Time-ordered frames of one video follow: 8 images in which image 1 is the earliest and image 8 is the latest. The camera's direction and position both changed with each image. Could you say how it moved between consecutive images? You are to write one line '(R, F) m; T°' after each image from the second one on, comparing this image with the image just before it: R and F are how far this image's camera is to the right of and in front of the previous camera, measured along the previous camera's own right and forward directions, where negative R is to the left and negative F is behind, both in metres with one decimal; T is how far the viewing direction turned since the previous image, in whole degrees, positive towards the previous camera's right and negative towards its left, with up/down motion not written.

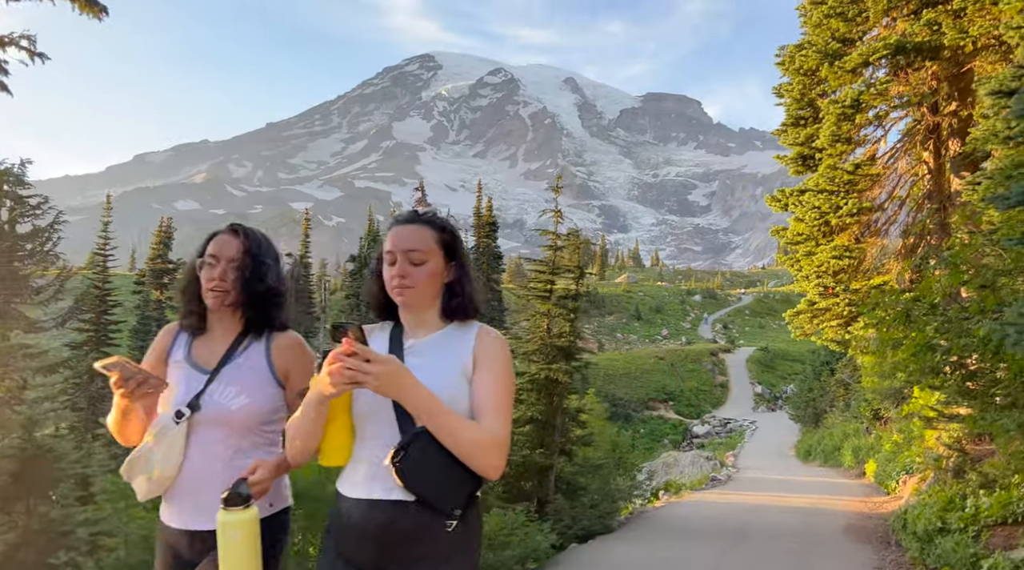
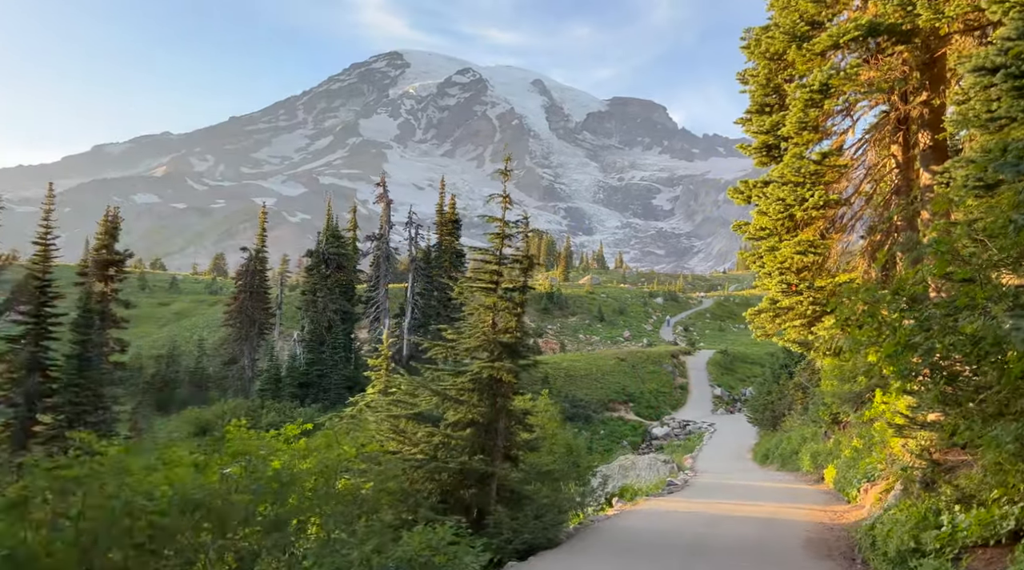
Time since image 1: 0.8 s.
(+0.3, +1.0) m; +2°
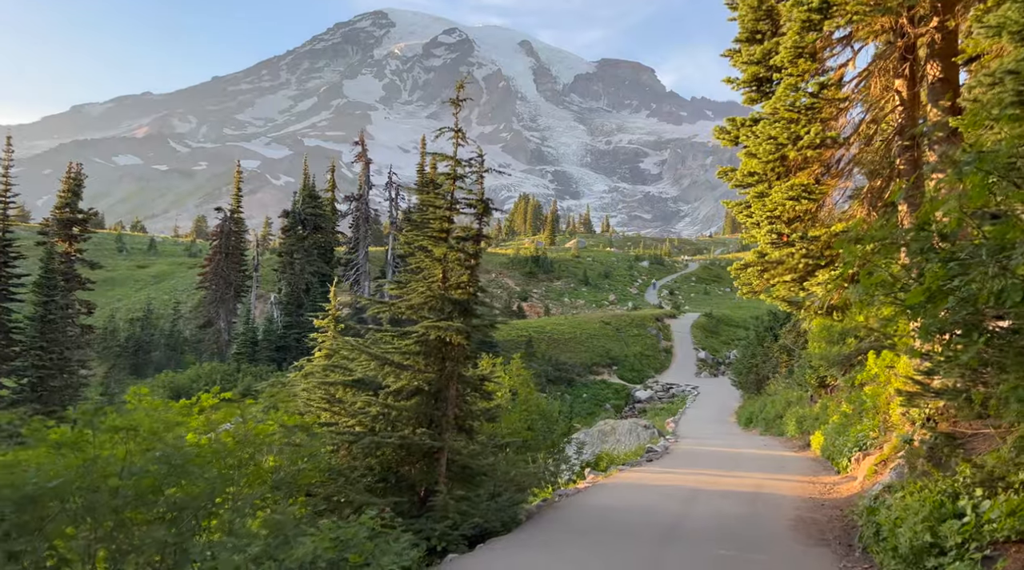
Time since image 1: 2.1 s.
(+0.4, +1.5) m; +1°
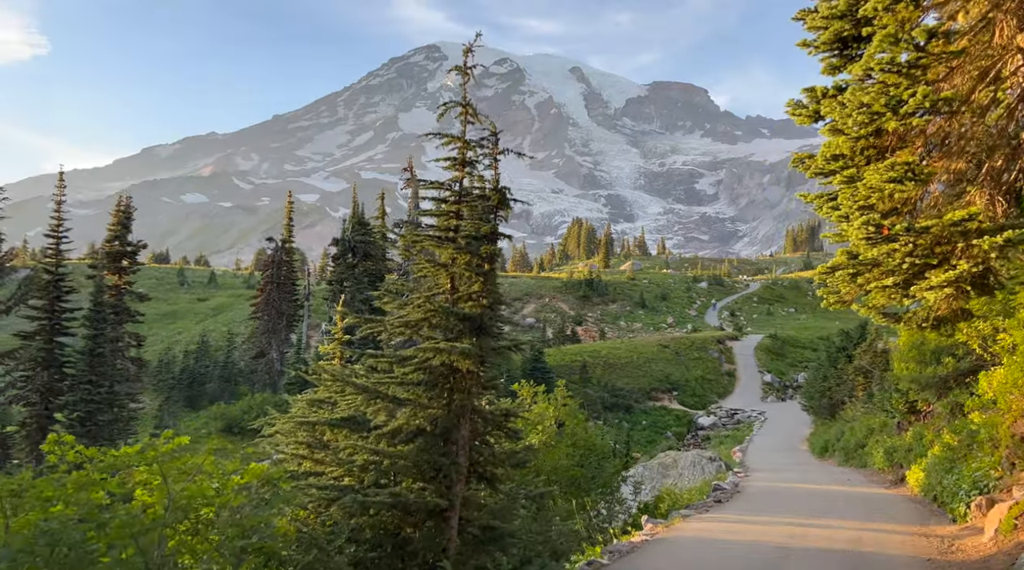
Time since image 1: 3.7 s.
(+0.3, +2.3) m; -4°
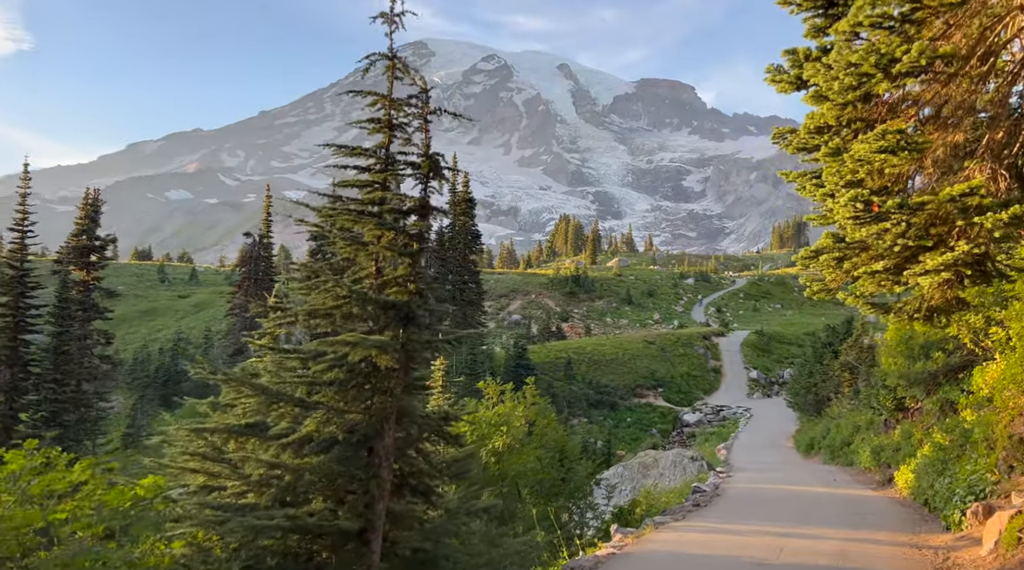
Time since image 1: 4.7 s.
(+0.4, +1.1) m; +1°
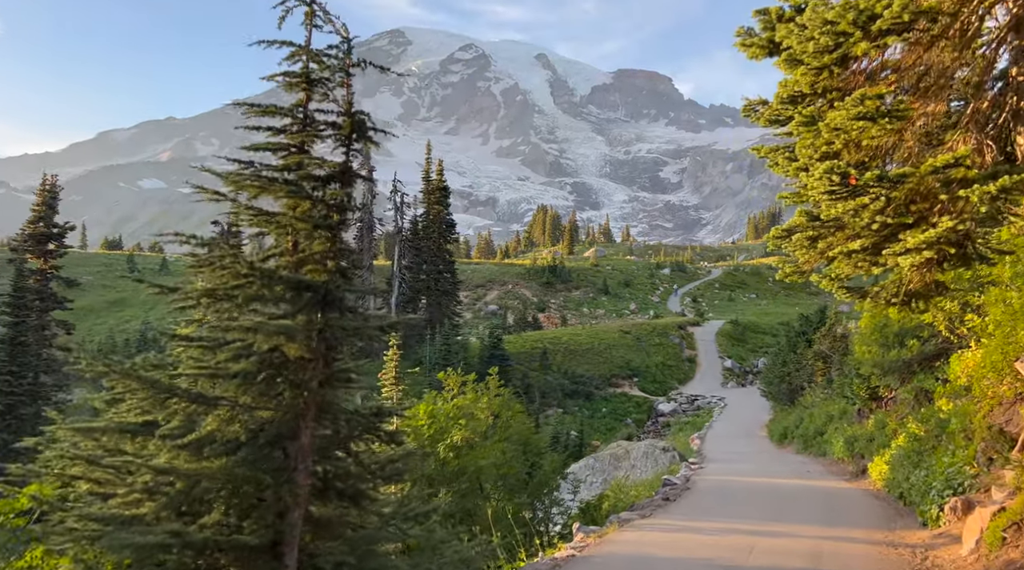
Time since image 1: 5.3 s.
(+0.3, +0.8) m; +1°
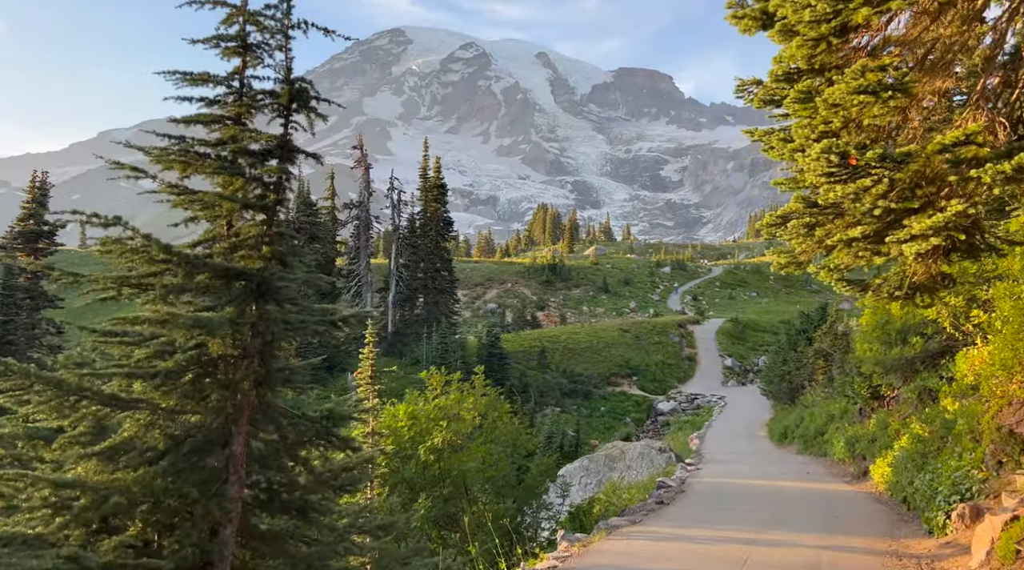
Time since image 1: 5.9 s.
(+0.3, +0.7) m; 0°
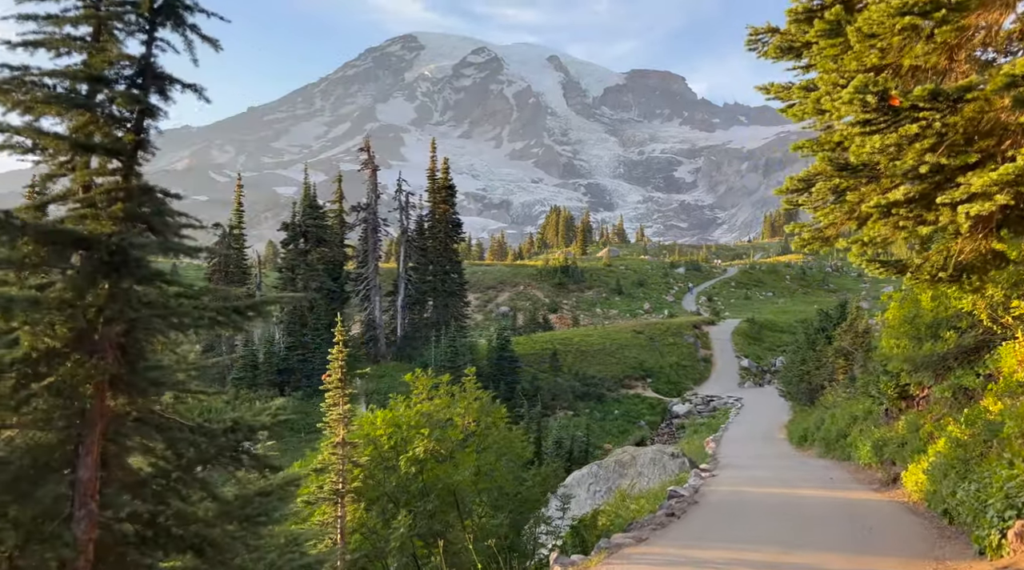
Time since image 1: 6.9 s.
(+0.4, +1.4) m; -1°
